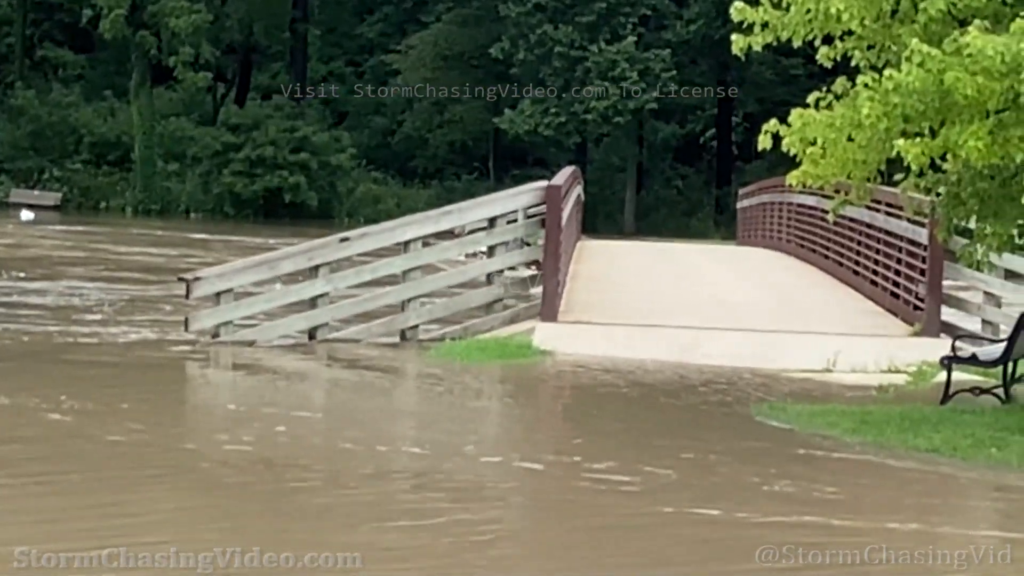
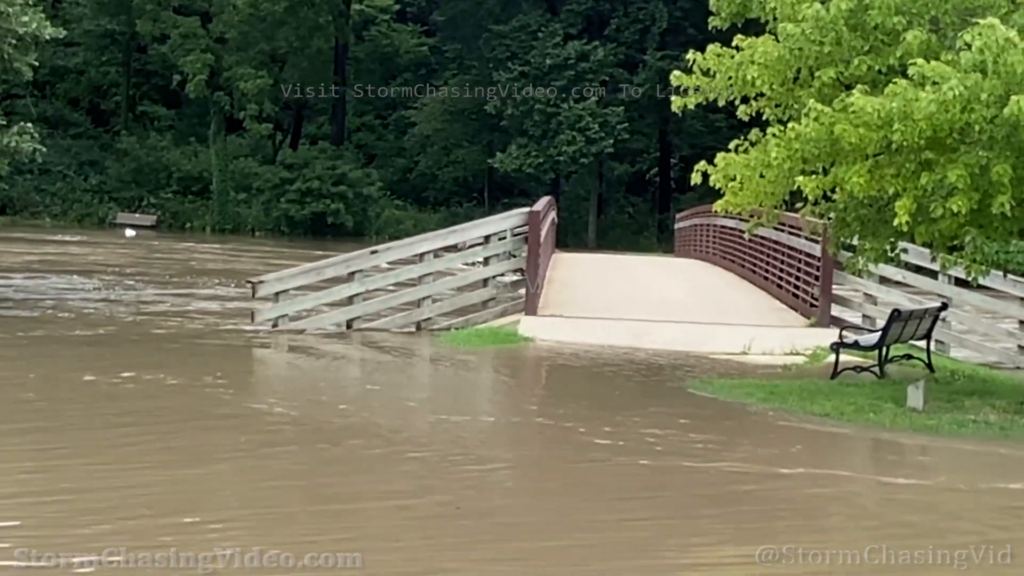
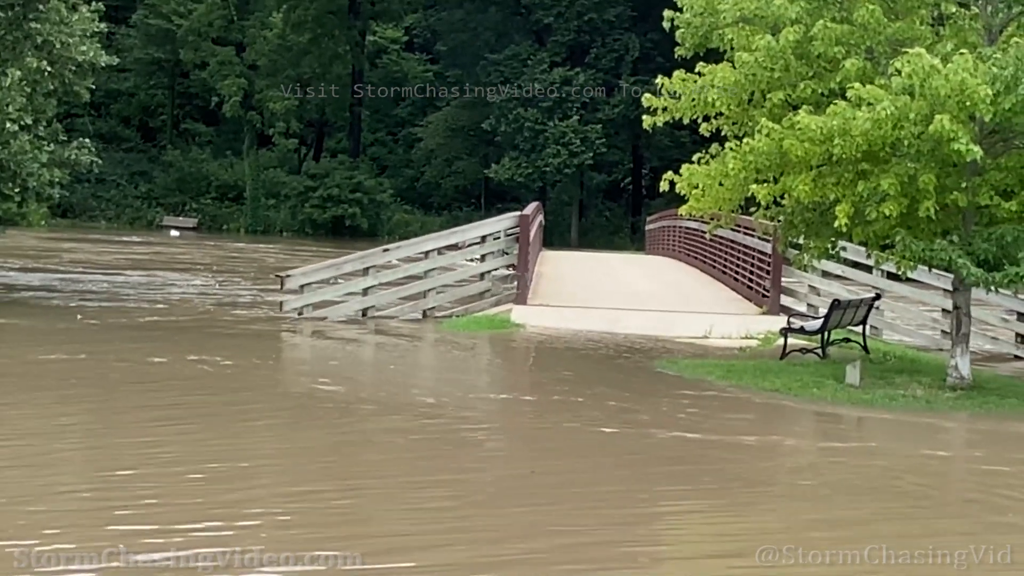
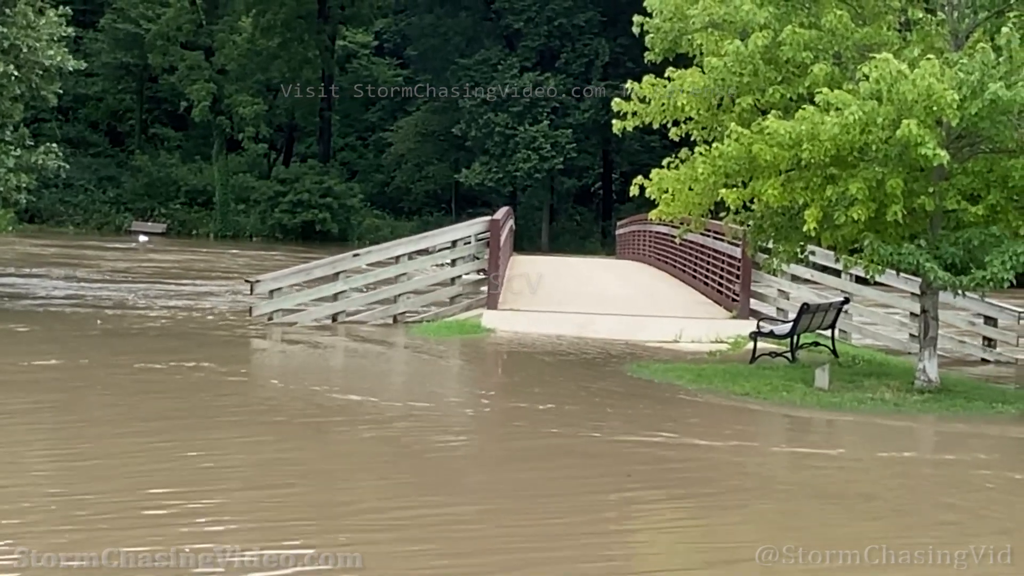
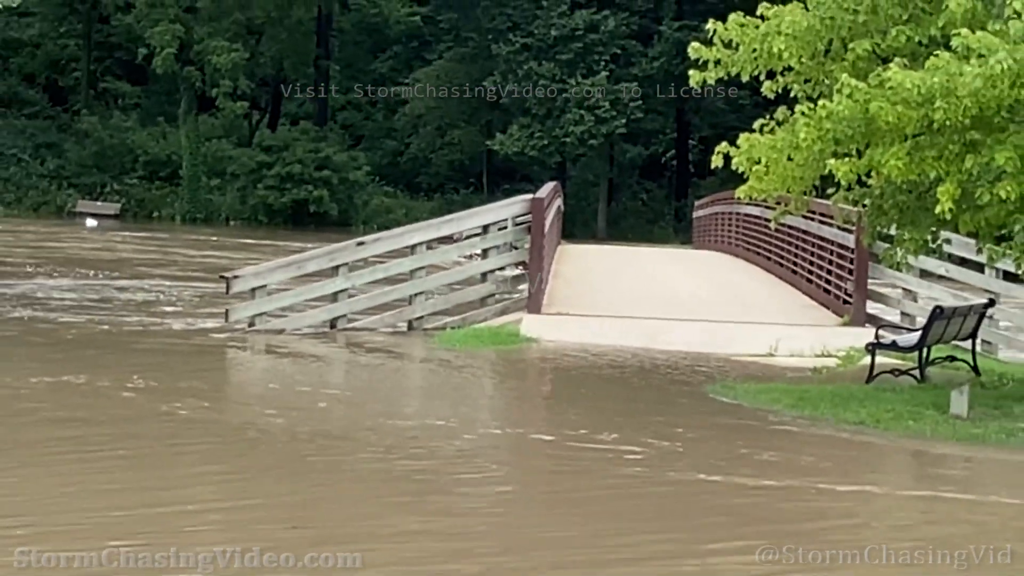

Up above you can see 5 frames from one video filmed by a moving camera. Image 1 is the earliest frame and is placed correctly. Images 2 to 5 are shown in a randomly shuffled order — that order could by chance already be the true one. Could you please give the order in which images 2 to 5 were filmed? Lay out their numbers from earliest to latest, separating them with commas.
5, 2, 3, 4
